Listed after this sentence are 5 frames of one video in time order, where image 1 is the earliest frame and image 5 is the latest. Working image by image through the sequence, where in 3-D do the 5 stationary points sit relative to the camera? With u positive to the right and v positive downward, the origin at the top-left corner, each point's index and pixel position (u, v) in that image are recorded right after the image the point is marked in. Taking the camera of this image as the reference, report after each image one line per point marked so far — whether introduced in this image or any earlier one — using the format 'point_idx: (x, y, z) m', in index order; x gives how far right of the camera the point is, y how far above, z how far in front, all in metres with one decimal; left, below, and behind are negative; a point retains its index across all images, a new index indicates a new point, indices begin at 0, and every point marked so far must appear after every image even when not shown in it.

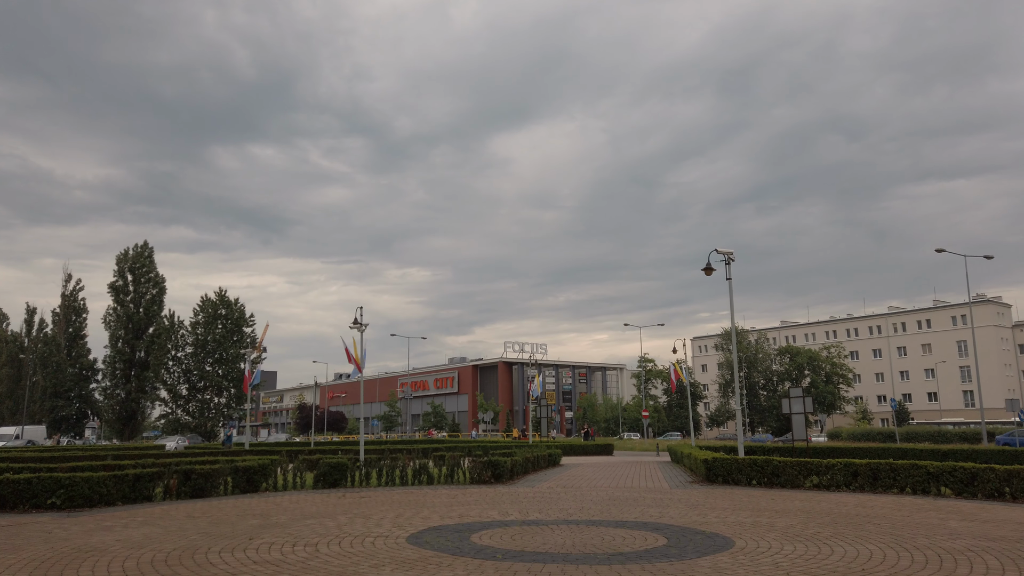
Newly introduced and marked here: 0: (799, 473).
0: (+7.3, -4.7, +17.1) m
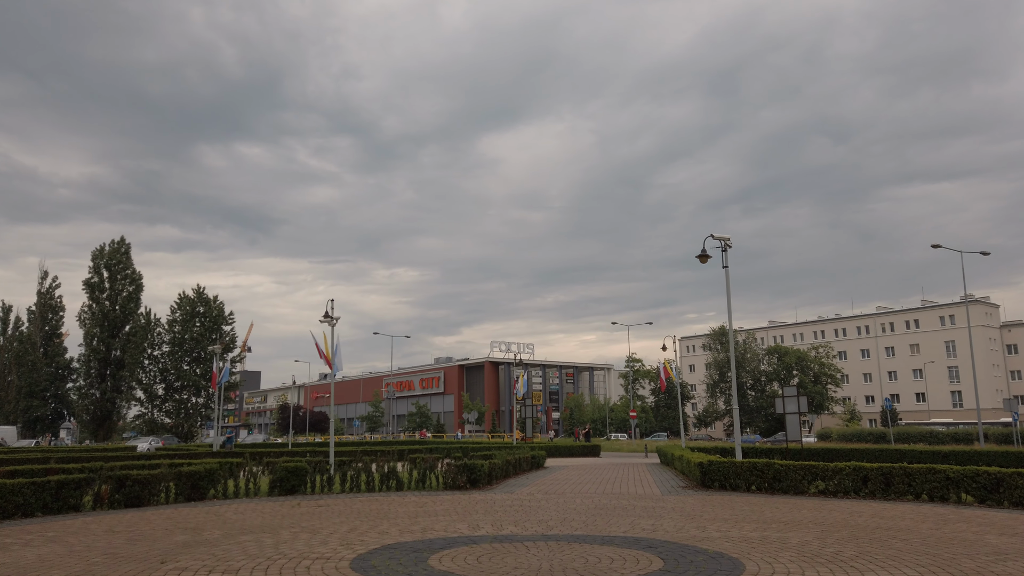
0: (+6.7, -4.4, +15.6) m
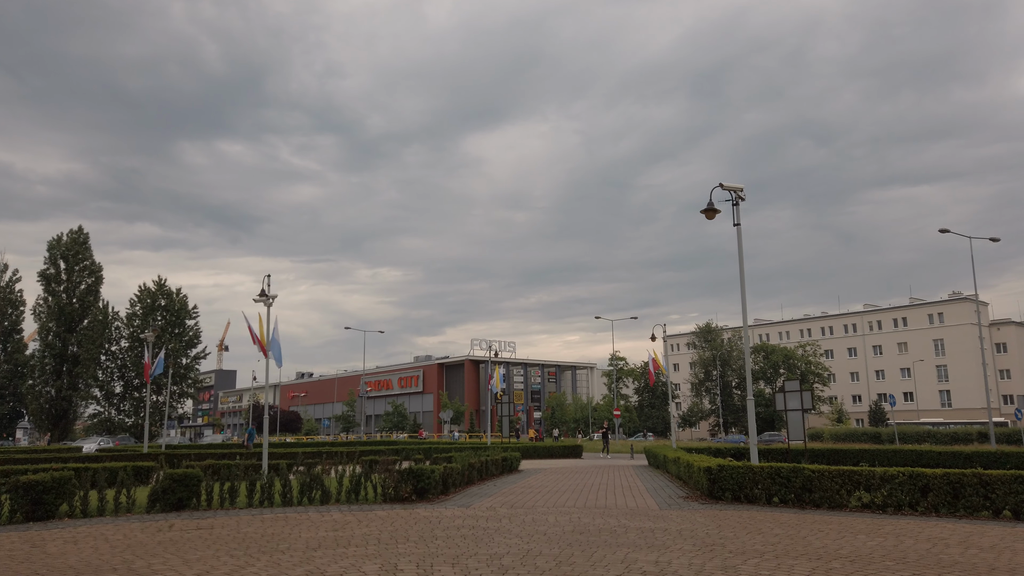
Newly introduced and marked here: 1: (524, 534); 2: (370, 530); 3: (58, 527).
0: (+5.9, -3.6, +12.1) m
1: (+0.2, -3.6, +9.9) m
2: (-2.2, -3.7, +10.3) m
3: (-7.1, -3.7, +10.6) m
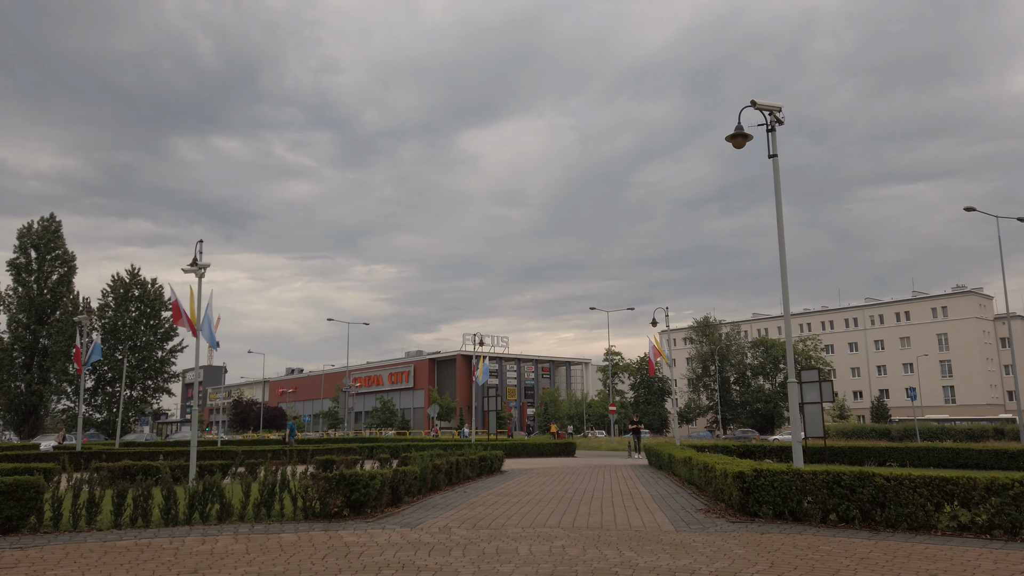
0: (+5.4, -2.7, +8.7) m
1: (-0.3, -2.8, +6.5) m
2: (-2.7, -2.8, +6.9) m
3: (-7.6, -2.9, +7.1) m
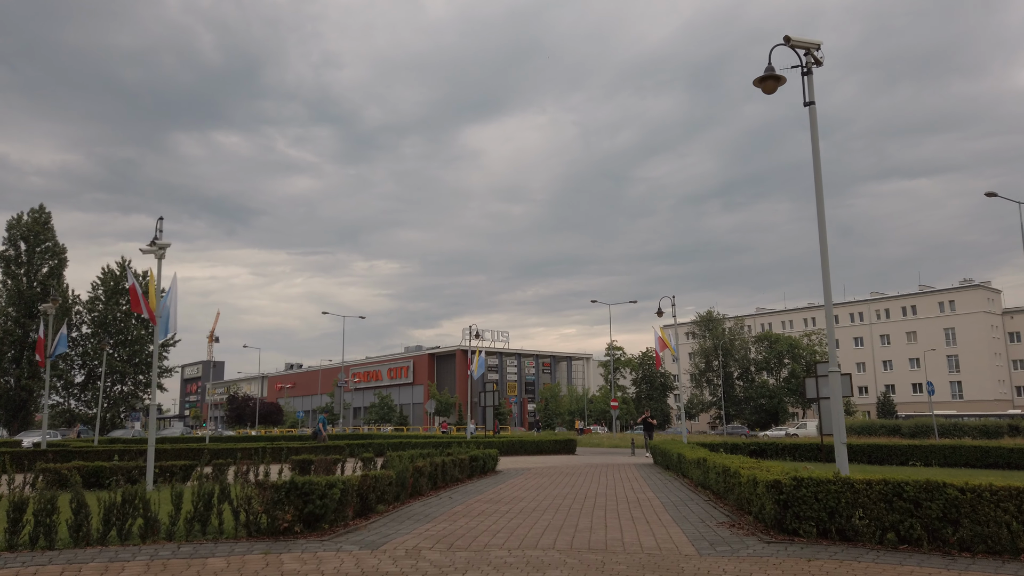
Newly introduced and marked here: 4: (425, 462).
0: (+5.2, -2.4, +6.9) m
1: (-0.5, -2.4, +4.7) m
2: (-2.9, -2.5, +5.1) m
3: (-7.8, -2.5, +5.4) m
4: (-1.8, -3.6, +14.1) m
